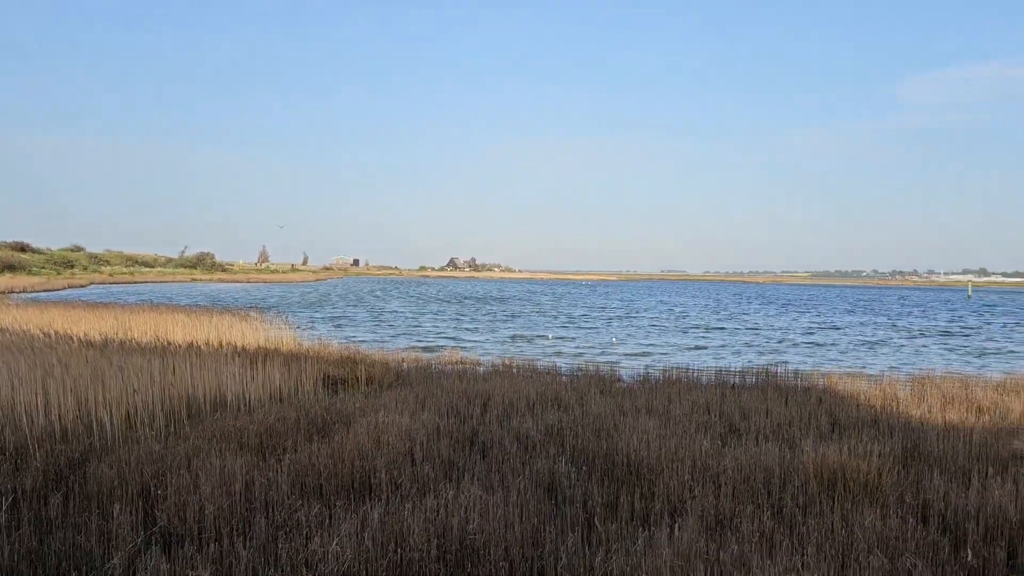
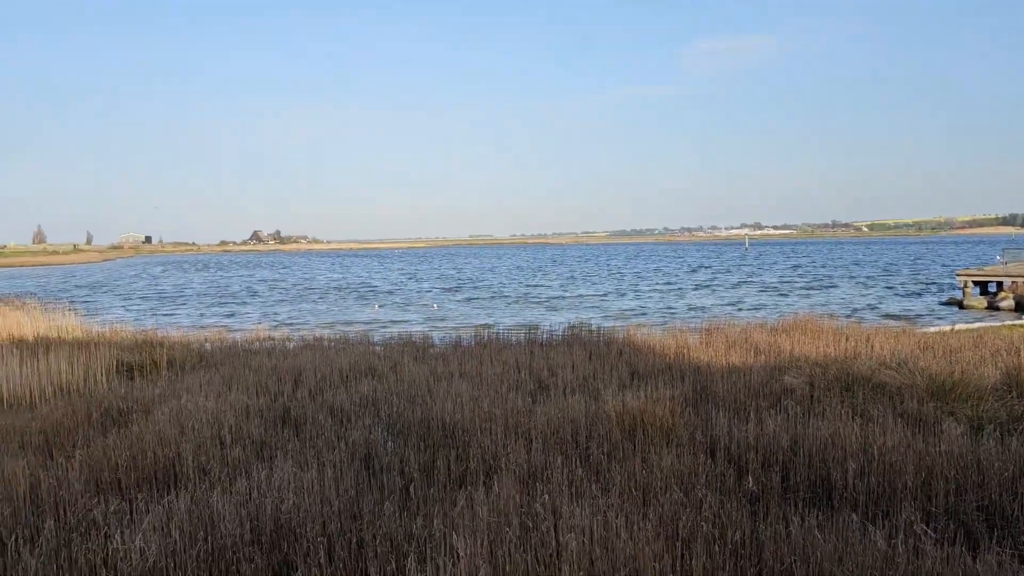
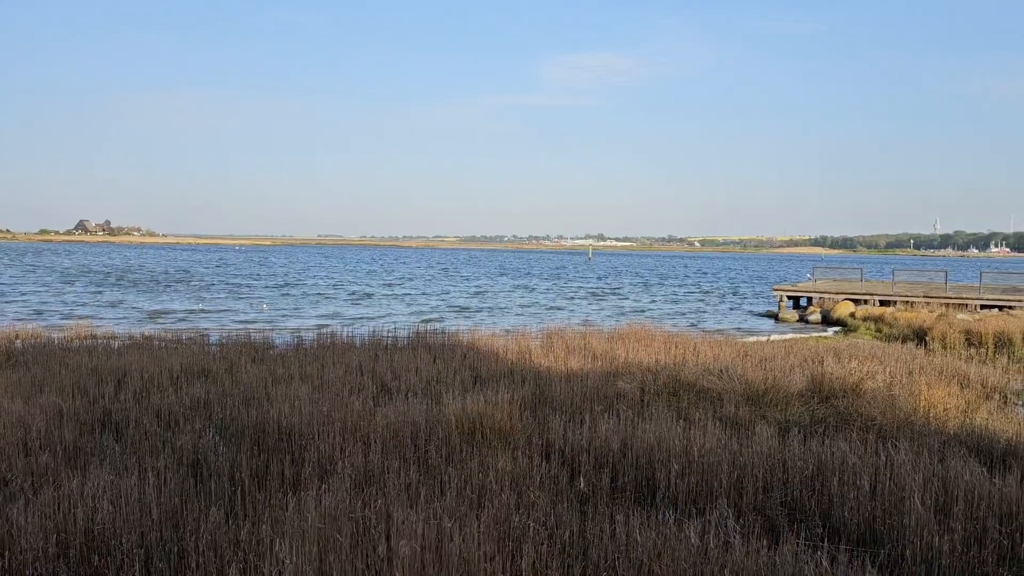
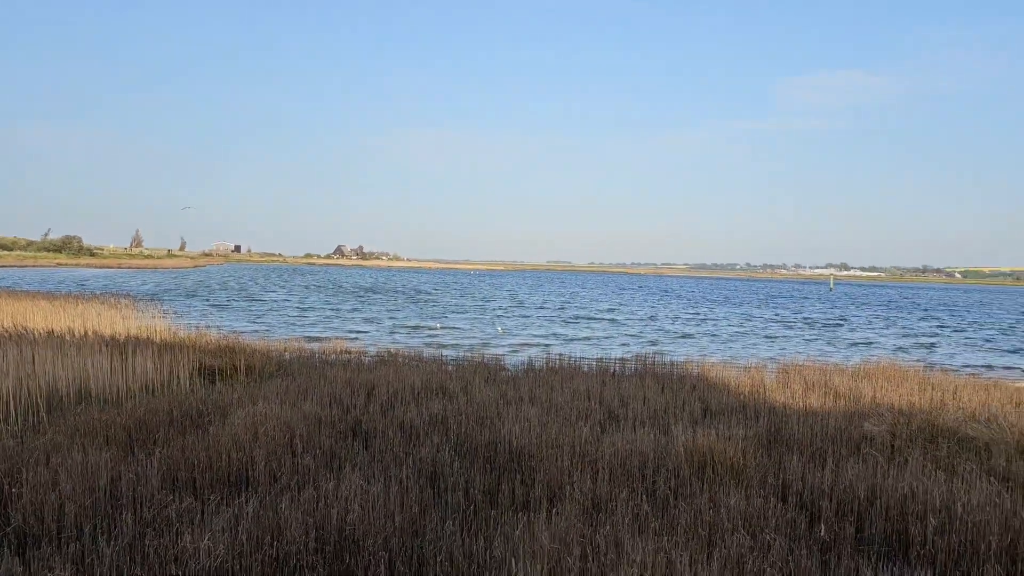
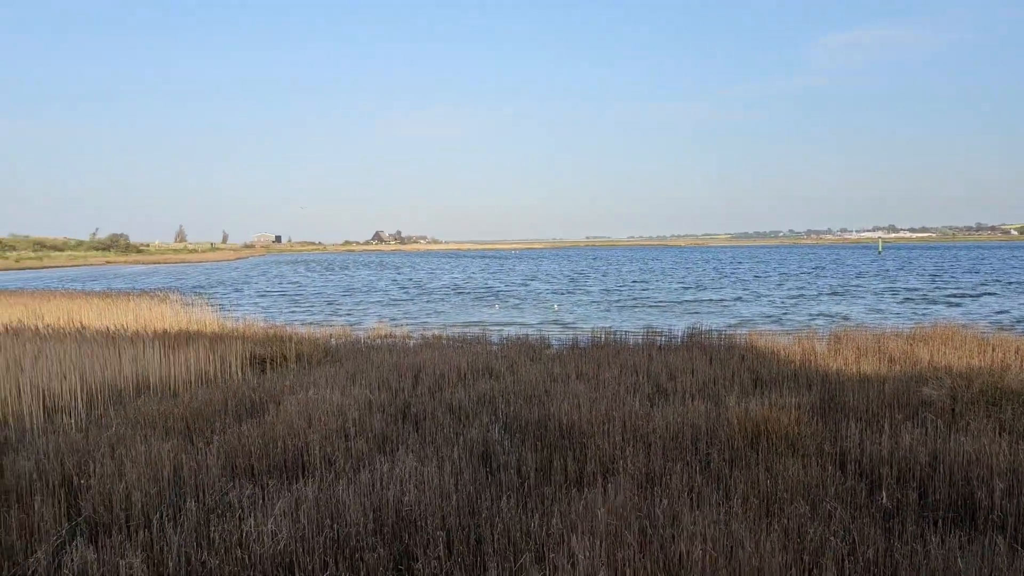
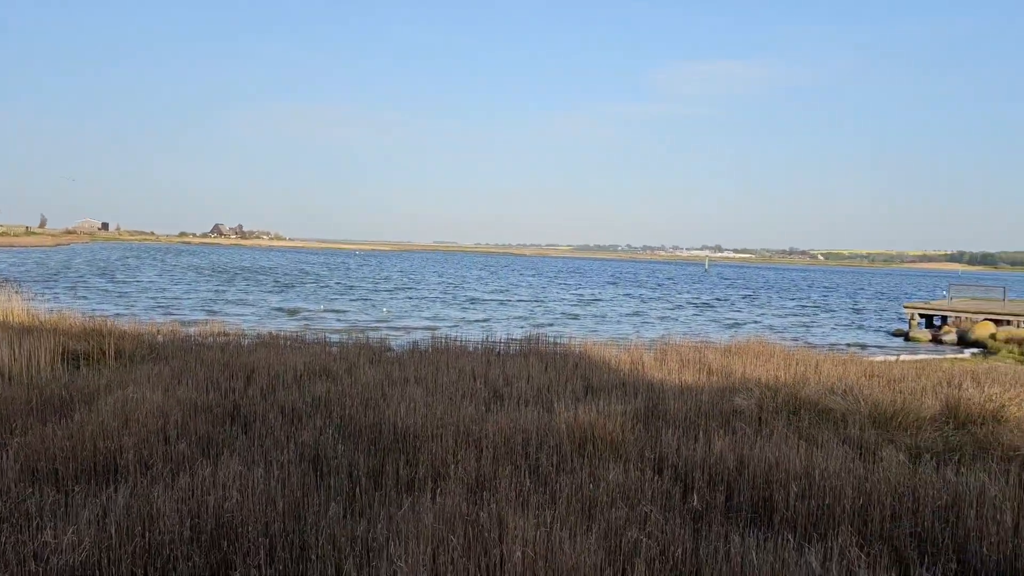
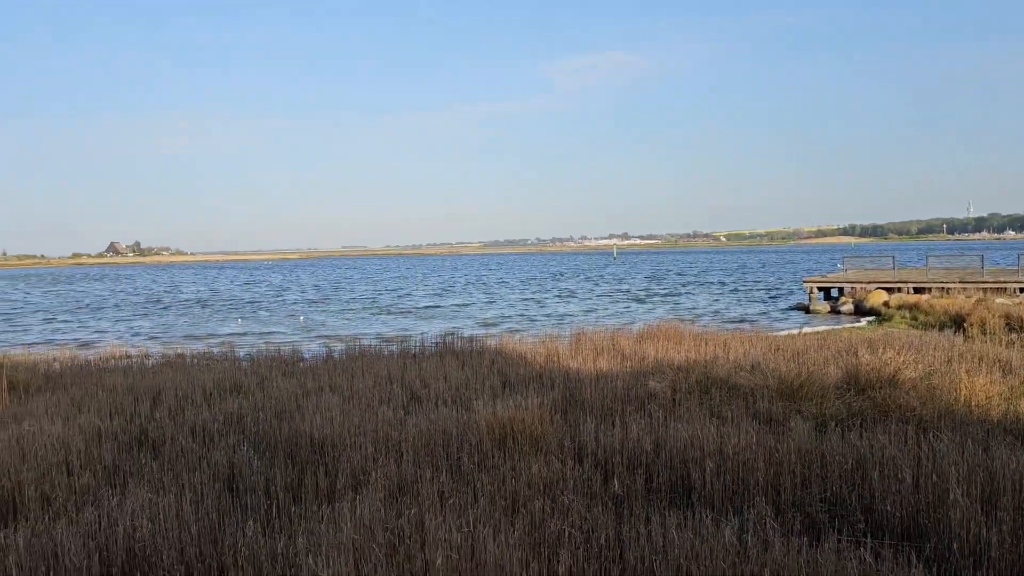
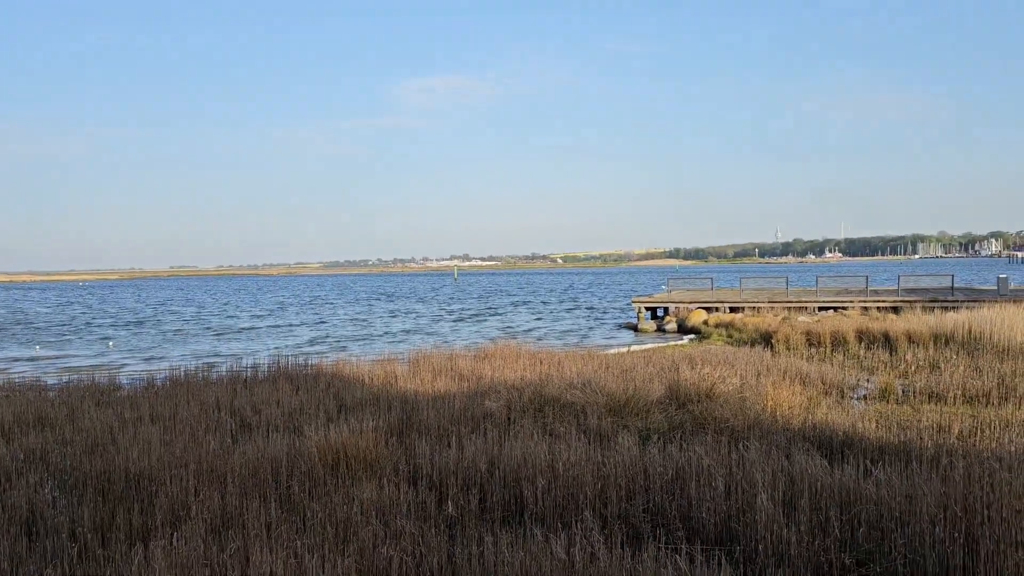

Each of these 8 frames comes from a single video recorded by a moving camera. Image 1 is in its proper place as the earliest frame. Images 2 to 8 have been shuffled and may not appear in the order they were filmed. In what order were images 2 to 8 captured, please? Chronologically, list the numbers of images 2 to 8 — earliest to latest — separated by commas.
4, 6, 3, 8, 7, 2, 5
